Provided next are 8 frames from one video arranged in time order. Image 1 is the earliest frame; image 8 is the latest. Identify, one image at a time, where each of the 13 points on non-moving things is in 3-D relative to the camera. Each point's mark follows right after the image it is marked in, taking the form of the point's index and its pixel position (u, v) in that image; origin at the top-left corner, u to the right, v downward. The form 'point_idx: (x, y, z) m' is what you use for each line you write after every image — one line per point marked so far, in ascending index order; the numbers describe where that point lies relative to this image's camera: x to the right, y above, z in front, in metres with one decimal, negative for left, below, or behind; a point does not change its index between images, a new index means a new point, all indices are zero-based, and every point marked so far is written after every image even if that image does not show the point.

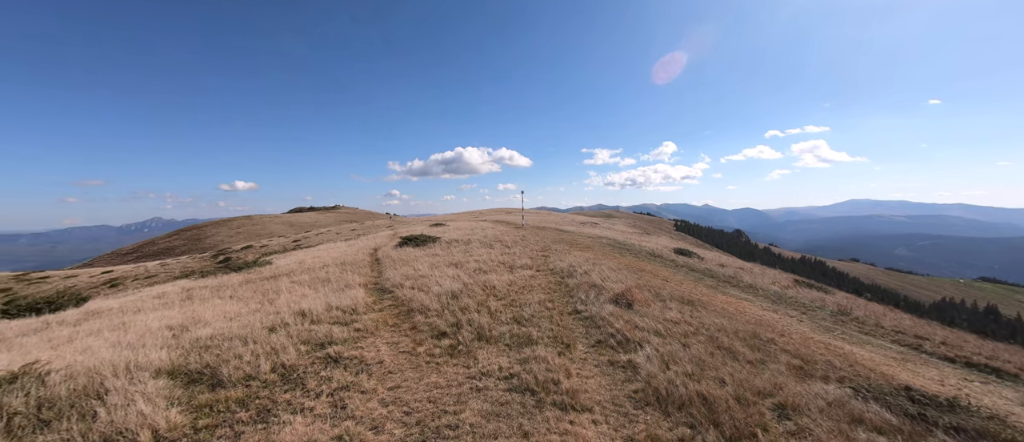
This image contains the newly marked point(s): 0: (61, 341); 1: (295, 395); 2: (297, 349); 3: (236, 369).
0: (-13.7, -3.6, +10.5) m
1: (-4.7, -3.8, +7.4) m
2: (-5.7, -3.4, +9.1) m
3: (-6.4, -3.4, +8.0) m
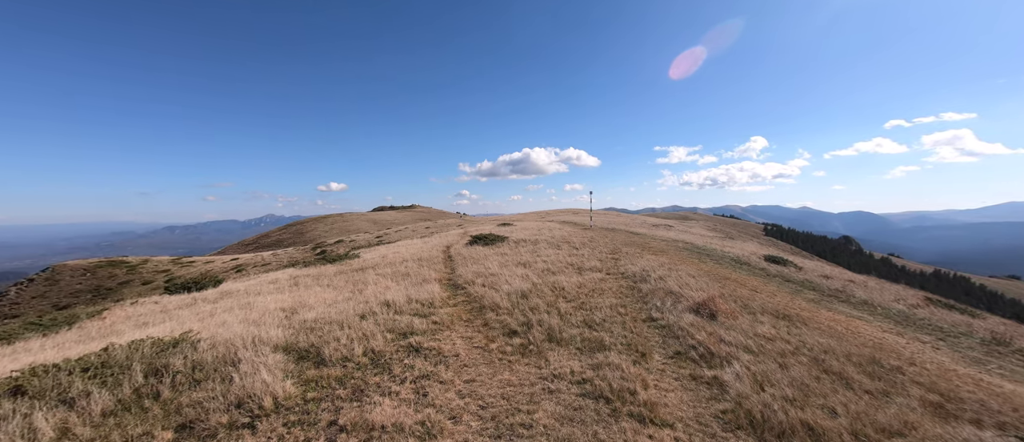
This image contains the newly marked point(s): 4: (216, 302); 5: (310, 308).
0: (-11.3, -3.5, +12.7) m
1: (-3.0, -3.7, +8.1) m
2: (-3.7, -3.3, +10.0) m
3: (-4.6, -3.4, +9.0) m
4: (-13.2, -3.6, +15.3) m
5: (-7.2, -3.1, +12.3) m
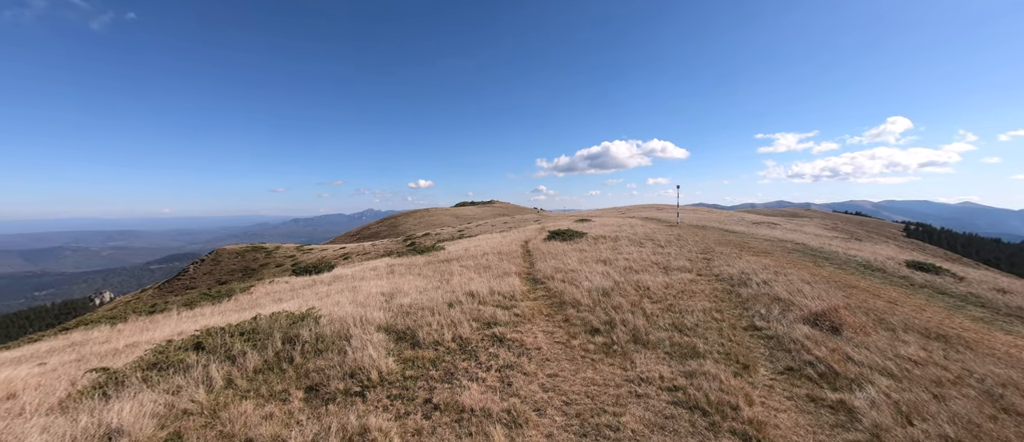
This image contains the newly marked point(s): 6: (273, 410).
0: (-8.1, -3.2, +14.8) m
1: (-1.0, -3.6, +8.5) m
2: (-1.3, -3.2, +10.5) m
3: (-2.3, -3.2, +9.7) m
4: (-9.3, -3.3, +17.8) m
5: (-4.2, -2.8, +13.5) m
6: (-4.7, -3.7, +6.7) m
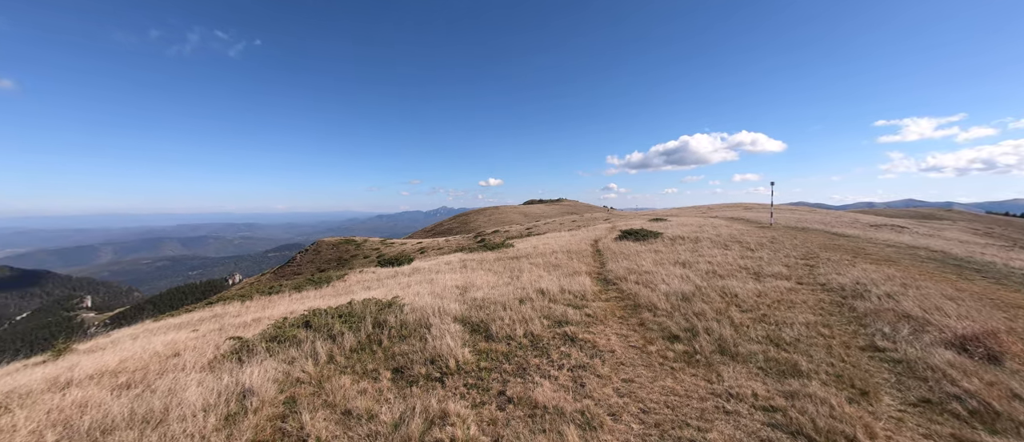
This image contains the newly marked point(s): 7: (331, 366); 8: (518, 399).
0: (-5.0, -3.0, +16.0) m
1: (+0.8, -3.5, +8.5) m
2: (+0.9, -3.1, +10.5) m
3: (-0.3, -3.1, +10.0) m
4: (-5.6, -3.1, +19.2) m
5: (-1.4, -2.7, +14.0) m
6: (-3.2, -3.6, +7.4) m
7: (-4.3, -3.4, +8.1) m
8: (+0.1, -3.7, +7.2) m
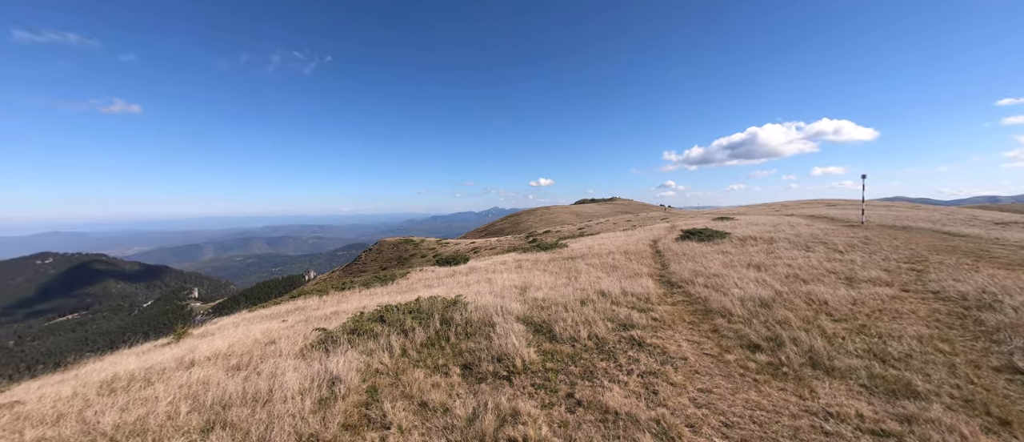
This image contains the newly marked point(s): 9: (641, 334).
0: (-2.3, -3.1, +16.5) m
1: (+2.4, -3.5, +8.3) m
2: (+2.8, -3.1, +10.2) m
3: (+1.5, -3.1, +9.8) m
4: (-2.5, -3.1, +19.7) m
5: (+1.0, -2.7, +14.0) m
6: (-1.7, -3.6, +7.7) m
7: (-2.7, -3.5, +8.6) m
8: (+1.5, -3.7, +7.0) m
9: (+3.7, -3.2, +9.7) m
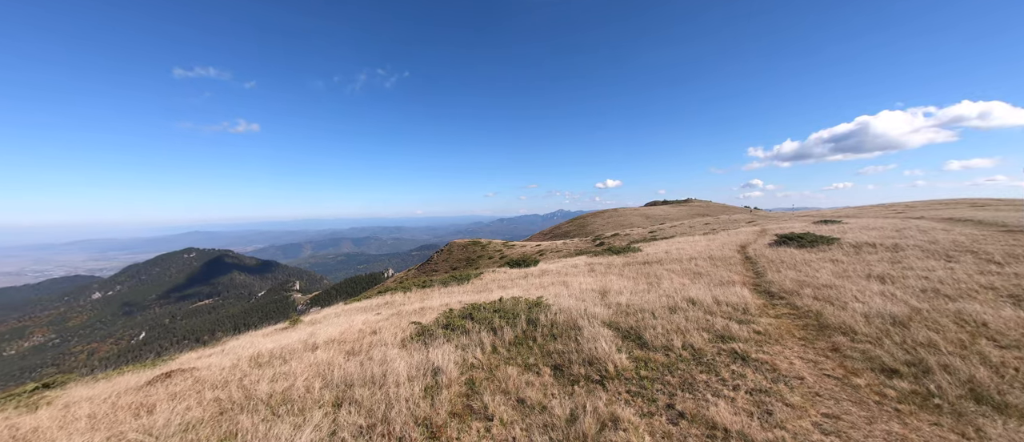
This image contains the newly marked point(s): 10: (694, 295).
0: (+1.4, -3.2, +16.7) m
1: (+4.5, -3.6, +7.7) m
2: (+5.2, -3.2, +9.6) m
3: (+4.0, -3.2, +9.4) m
4: (+1.7, -3.2, +19.9) m
5: (+4.2, -2.8, +13.6) m
6: (+0.5, -3.6, +7.9) m
7: (-0.4, -3.5, +9.0) m
8: (+3.5, -3.8, +6.7) m
9: (+6.0, -3.3, +8.9) m
10: (+6.7, -2.7, +12.6) m
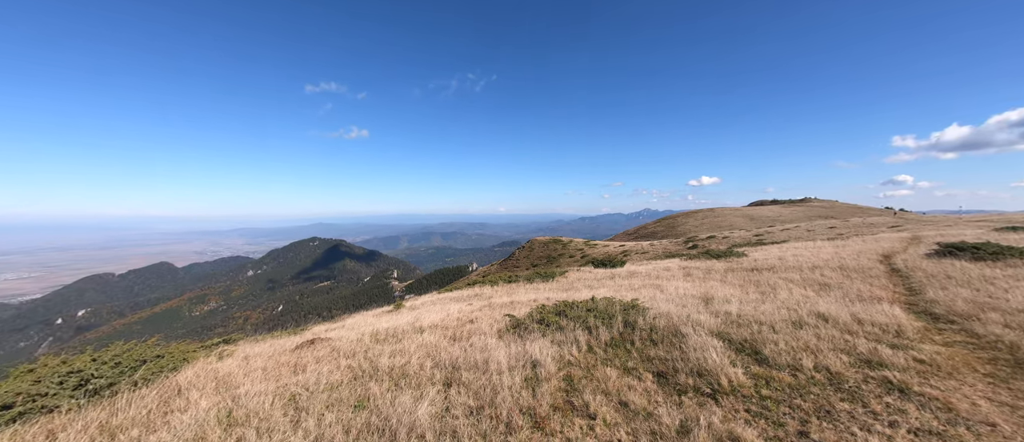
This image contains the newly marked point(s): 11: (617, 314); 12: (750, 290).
0: (+5.6, -3.1, +16.0) m
1: (+6.6, -3.6, +6.5) m
2: (+7.7, -3.2, +8.2) m
3: (+6.5, -3.2, +8.3) m
4: (+6.6, -3.2, +19.0) m
5: (+7.6, -2.9, +12.4) m
6: (+2.7, -3.6, +7.6) m
7: (+2.1, -3.5, +8.8) m
8: (+5.4, -3.8, +5.7) m
9: (+8.4, -3.4, +7.4) m
10: (+9.8, -2.8, +10.8) m
11: (+3.2, -3.0, +10.9) m
12: (+9.7, -2.8, +14.0) m
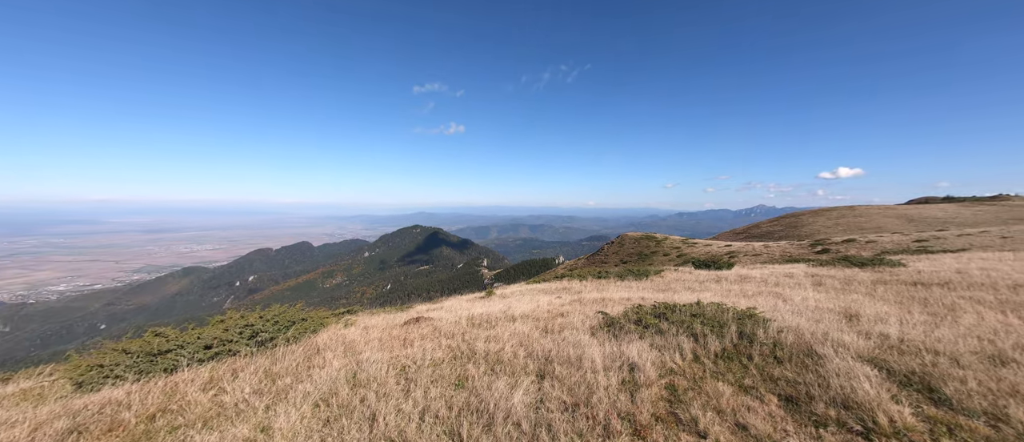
0: (+9.5, -3.0, +14.0) m
1: (+8.2, -3.7, +4.6) m
2: (+9.7, -3.3, +5.9) m
3: (+8.5, -3.2, +6.4) m
4: (+11.2, -3.1, +16.7) m
5: (+10.6, -2.9, +10.0) m
6: (+4.6, -3.5, +6.6) m
7: (+4.3, -3.4, +7.9) m
8: (+6.8, -3.8, +4.1) m
9: (+10.1, -3.5, +5.0) m
10: (+12.4, -2.9, +8.0) m
11: (+6.0, -2.9, +9.7) m
12: (+13.1, -2.9, +11.1) m
